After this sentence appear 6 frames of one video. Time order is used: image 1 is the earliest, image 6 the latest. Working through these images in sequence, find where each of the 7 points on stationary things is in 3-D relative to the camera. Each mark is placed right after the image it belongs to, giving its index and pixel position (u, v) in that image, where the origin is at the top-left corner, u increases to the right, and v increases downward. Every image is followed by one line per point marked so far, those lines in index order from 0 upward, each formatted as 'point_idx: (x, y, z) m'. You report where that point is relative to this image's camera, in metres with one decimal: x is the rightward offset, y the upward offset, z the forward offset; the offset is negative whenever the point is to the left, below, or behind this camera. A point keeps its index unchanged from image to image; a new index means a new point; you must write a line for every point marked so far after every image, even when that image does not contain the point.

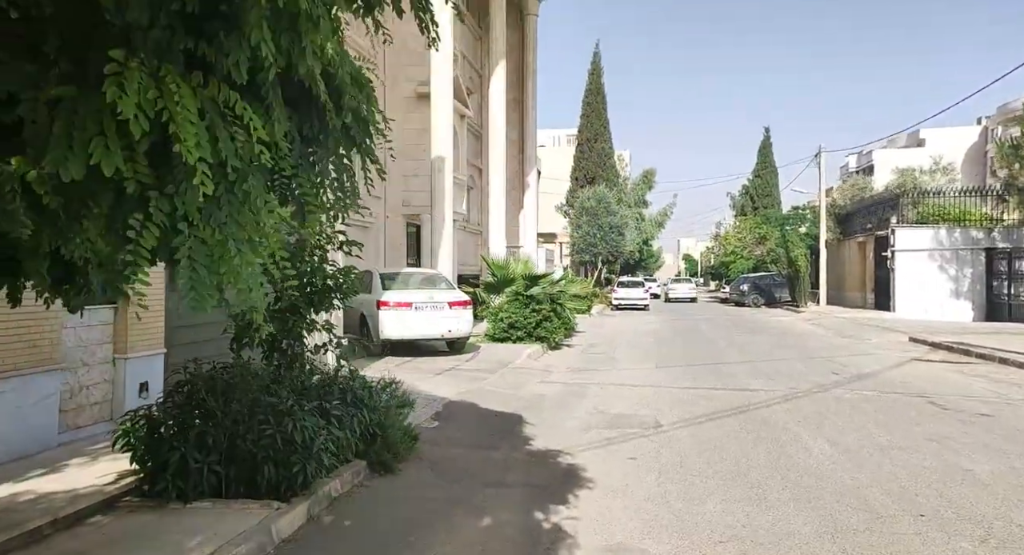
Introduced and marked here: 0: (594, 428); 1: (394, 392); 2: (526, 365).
0: (+0.9, -1.7, +8.0) m
1: (-1.1, -1.1, +6.3) m
2: (+0.3, -1.6, +13.4) m
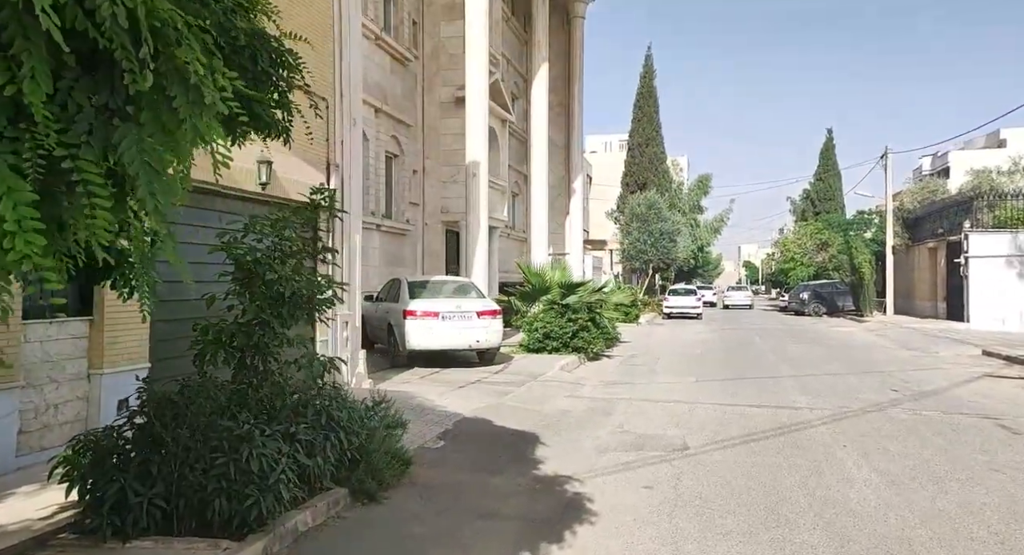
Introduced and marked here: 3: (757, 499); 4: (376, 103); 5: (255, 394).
0: (+1.1, -1.8, +7.4) m
1: (-1.1, -1.2, +5.9) m
2: (+0.8, -1.8, +12.8) m
3: (+2.0, -1.9, +5.8) m
4: (-3.4, +4.4, +17.4) m
5: (-1.7, -0.8, +4.6) m
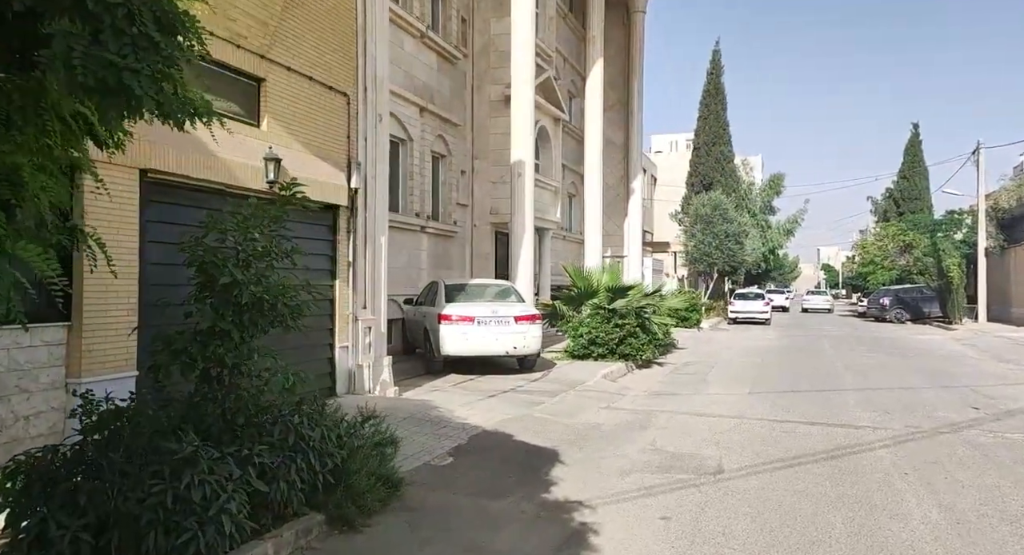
0: (+1.2, -1.9, +6.8) m
1: (-1.1, -1.2, +5.4) m
2: (+1.5, -1.9, +12.2) m
3: (+2.0, -1.9, +5.1) m
4: (-2.2, +4.3, +17.1) m
5: (-1.8, -0.8, +4.2) m
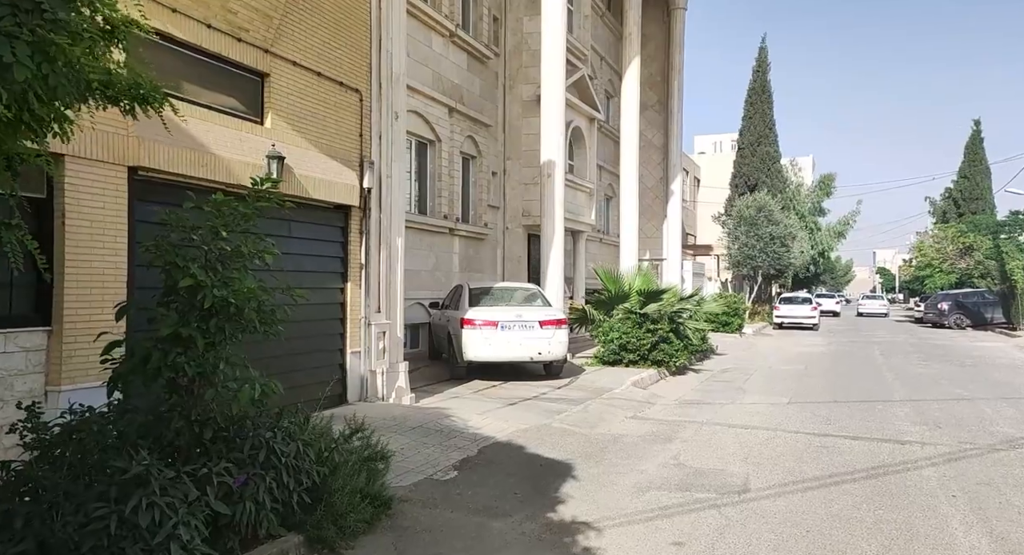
0: (+1.3, -1.9, +6.3) m
1: (-1.1, -1.2, +5.1) m
2: (+1.9, -1.9, +11.7) m
3: (+2.0, -1.9, +4.5) m
4: (-1.5, +4.3, +16.9) m
5: (-1.9, -0.8, +3.9) m
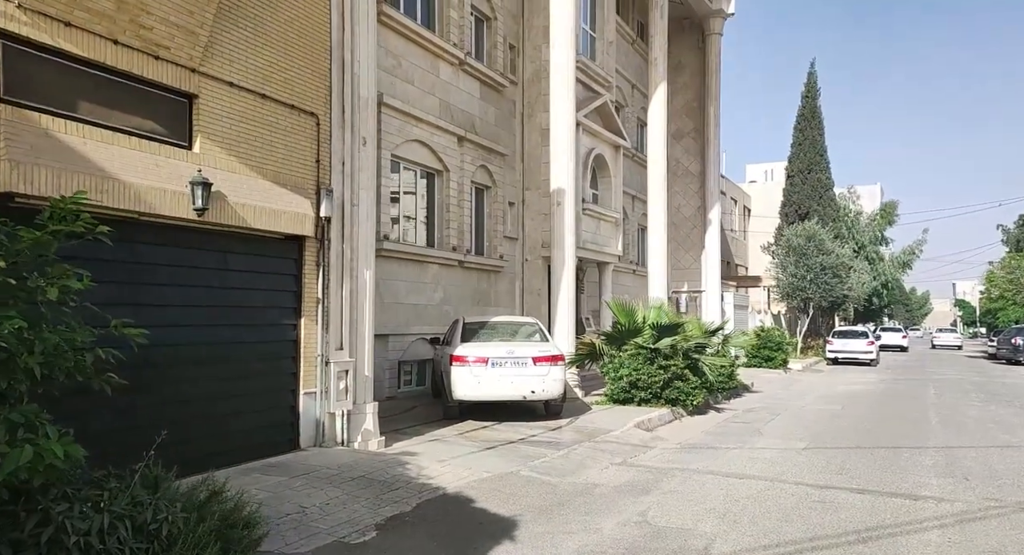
0: (+0.7, -2.1, +5.4) m
1: (-1.8, -1.4, +4.4) m
2: (+1.8, -2.4, +10.7) m
3: (+1.2, -2.1, +3.6) m
4: (-1.2, +3.5, +16.5) m
5: (-2.7, -1.0, +3.4) m
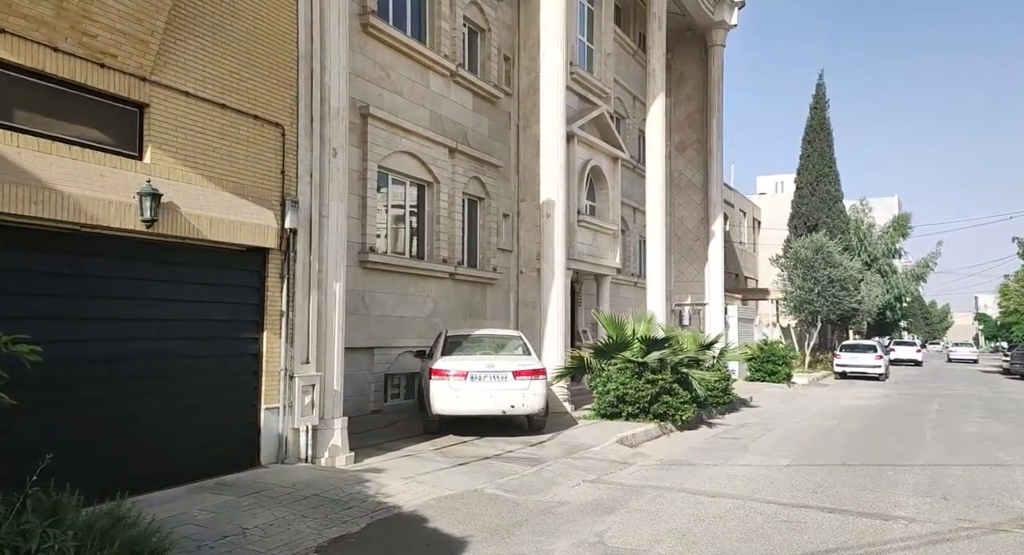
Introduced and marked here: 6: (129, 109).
0: (+0.2, -2.2, +5.2) m
1: (-2.2, -1.5, +4.3) m
2: (+1.4, -2.6, +10.5) m
3: (+0.7, -2.1, +3.4) m
4: (-1.5, +3.2, +16.4) m
5: (-3.2, -1.0, +3.2) m
6: (-3.5, +1.5, +6.4) m
